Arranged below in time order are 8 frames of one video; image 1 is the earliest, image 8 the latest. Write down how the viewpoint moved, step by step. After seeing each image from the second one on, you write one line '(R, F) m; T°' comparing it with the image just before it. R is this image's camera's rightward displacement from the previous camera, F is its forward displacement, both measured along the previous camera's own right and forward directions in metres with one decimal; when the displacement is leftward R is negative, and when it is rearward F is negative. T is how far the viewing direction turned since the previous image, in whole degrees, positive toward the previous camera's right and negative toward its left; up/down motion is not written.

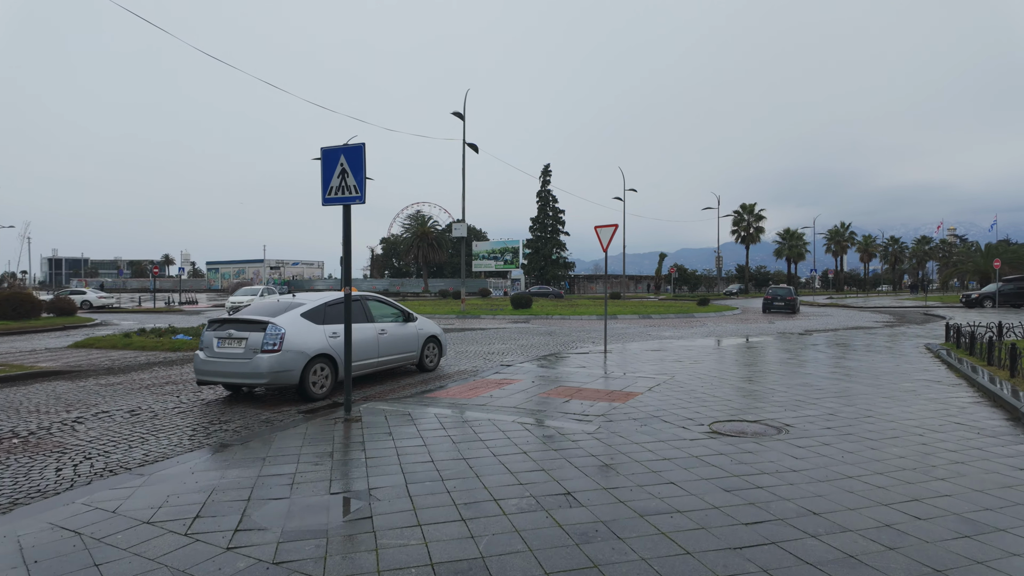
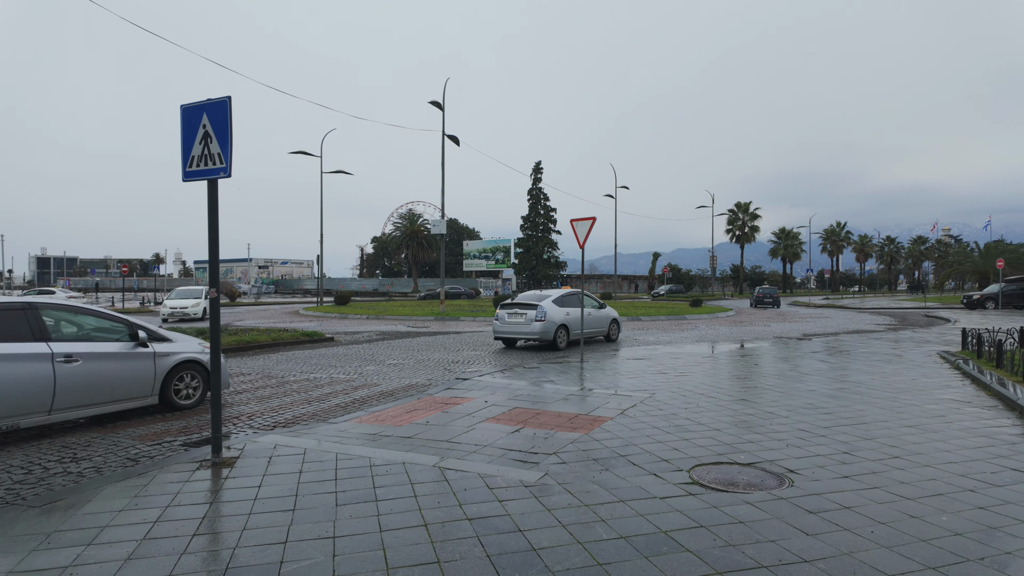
(+0.6, +1.5) m; 0°
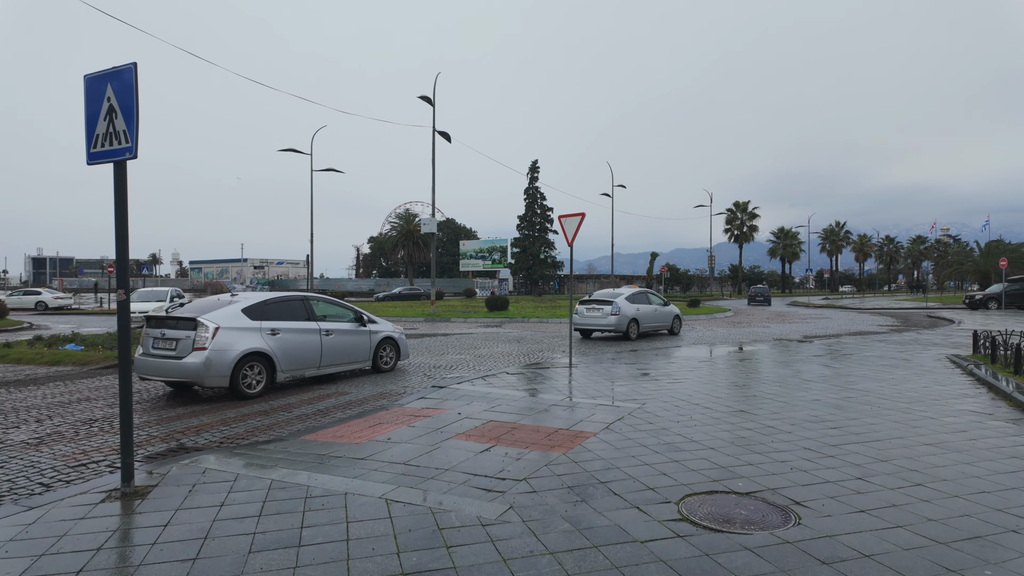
(+0.3, +0.7) m; 0°
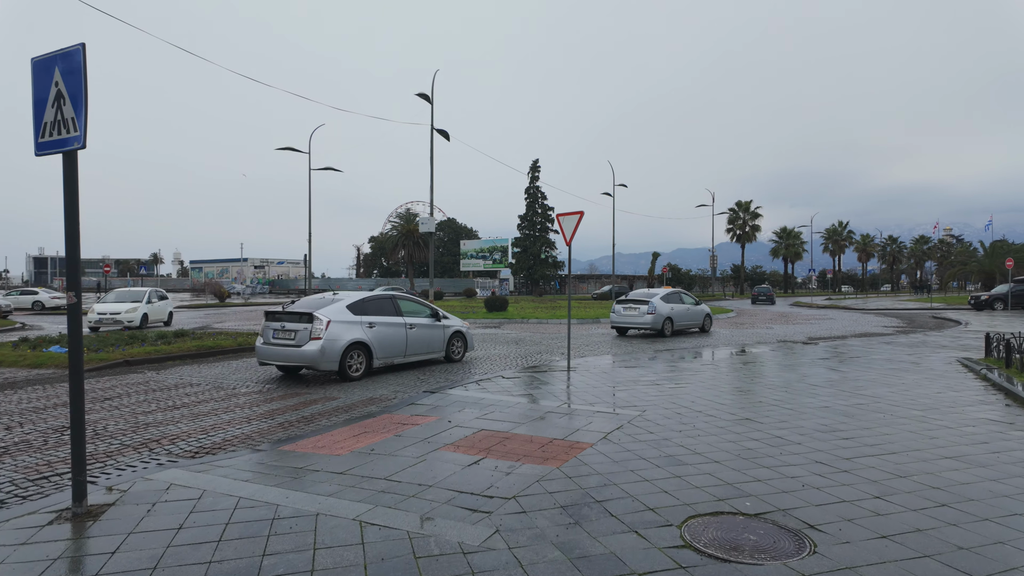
(+0.1, +0.4) m; 0°
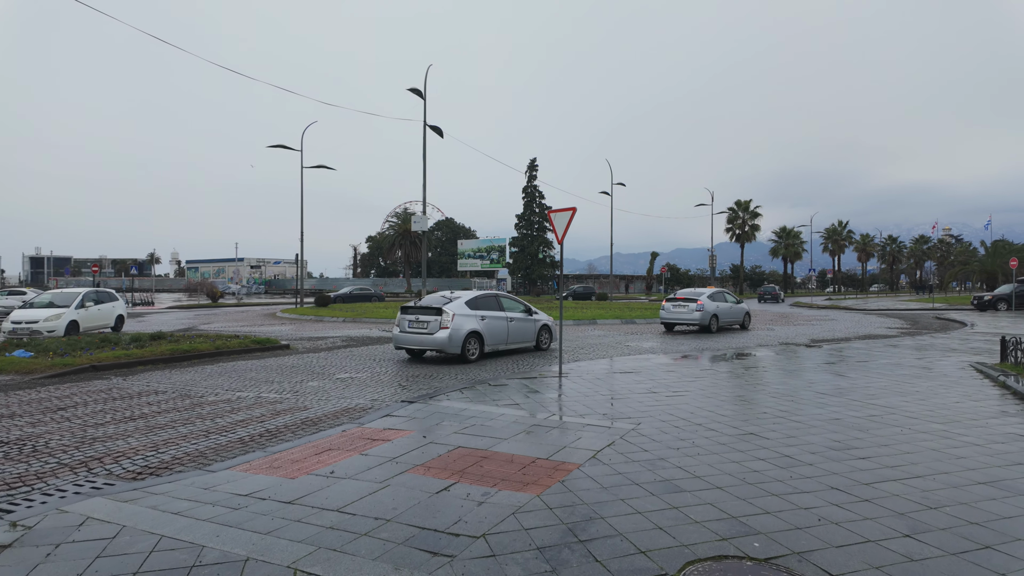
(+0.2, +0.6) m; 0°
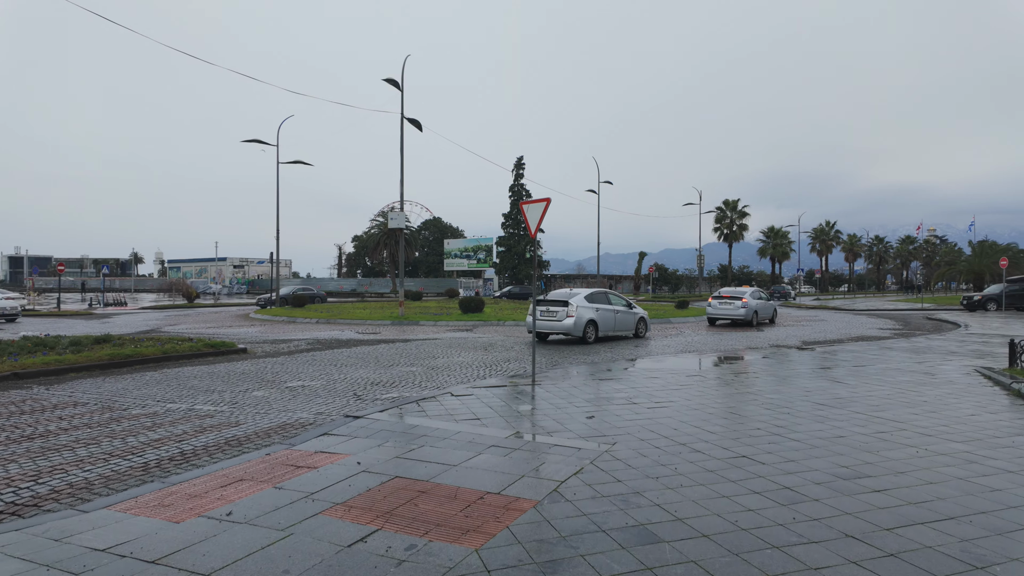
(+0.3, +0.9) m; +1°
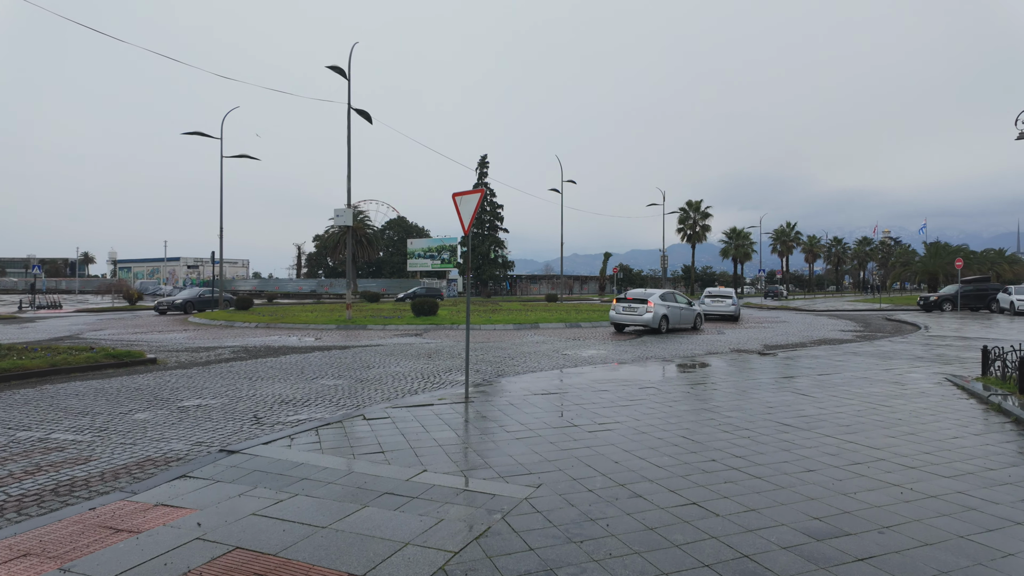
(+0.5, +1.1) m; +3°
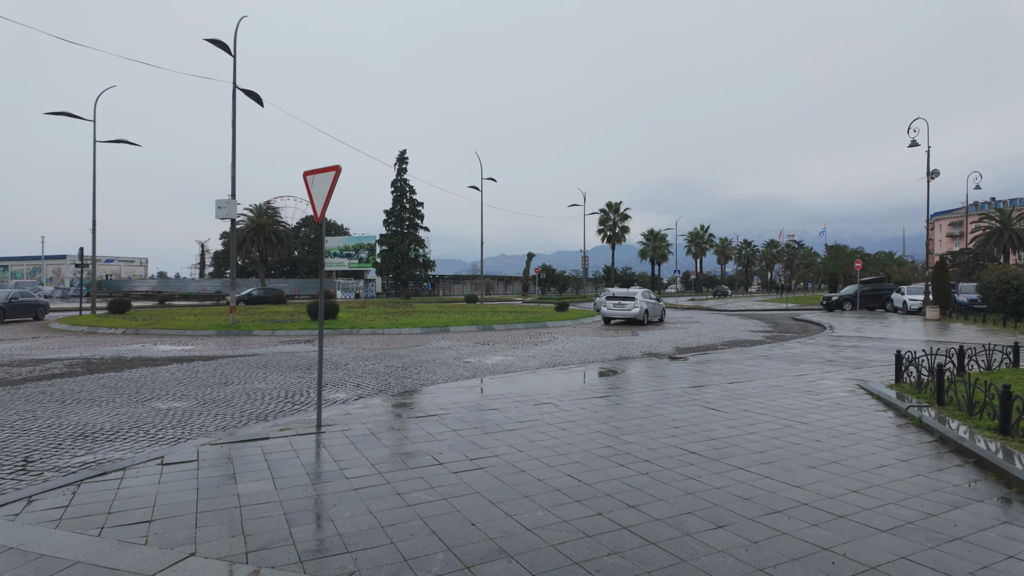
(+0.7, +1.3) m; +7°
